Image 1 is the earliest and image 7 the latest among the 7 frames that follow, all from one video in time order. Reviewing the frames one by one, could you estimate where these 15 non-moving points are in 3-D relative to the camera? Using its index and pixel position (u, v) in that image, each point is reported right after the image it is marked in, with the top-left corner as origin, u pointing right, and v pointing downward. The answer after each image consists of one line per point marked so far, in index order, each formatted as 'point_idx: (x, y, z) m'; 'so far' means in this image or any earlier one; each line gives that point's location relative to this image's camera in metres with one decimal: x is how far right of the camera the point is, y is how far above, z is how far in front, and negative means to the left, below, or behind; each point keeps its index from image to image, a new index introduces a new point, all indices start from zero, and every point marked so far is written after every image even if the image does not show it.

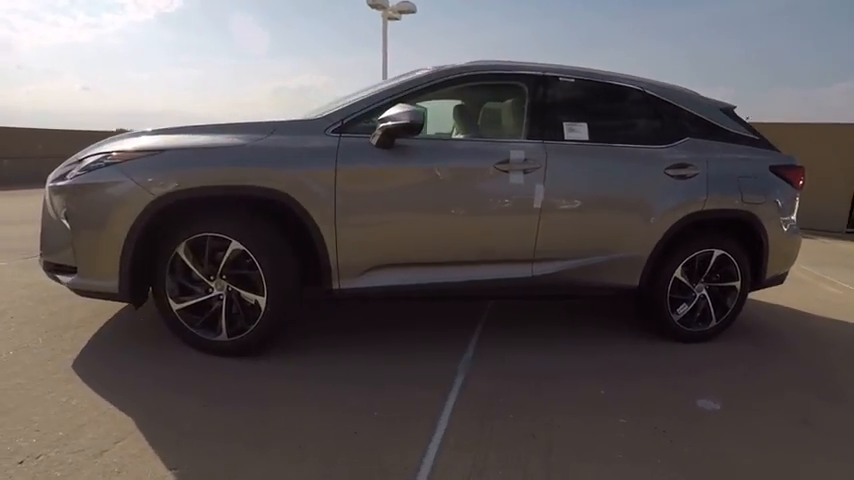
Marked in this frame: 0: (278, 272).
0: (-1.2, -0.3, +3.9) m
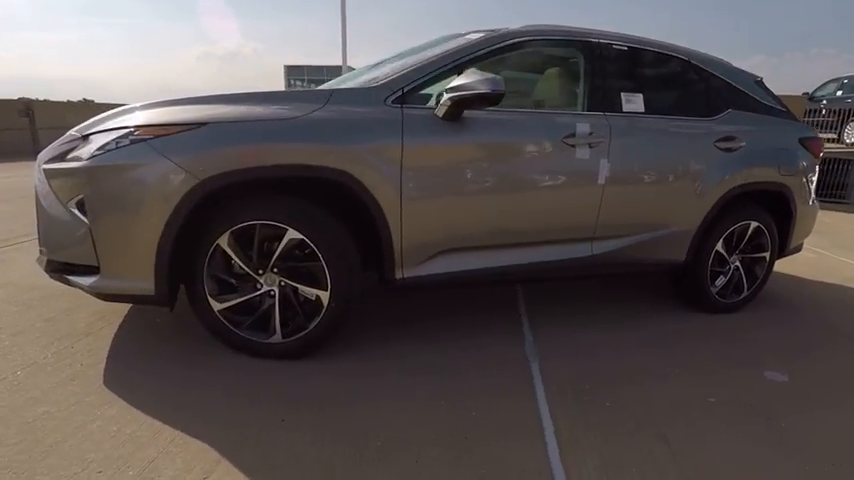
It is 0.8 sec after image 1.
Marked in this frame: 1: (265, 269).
0: (-0.6, -0.2, +3.5) m
1: (-1.2, -0.2, +3.5) m
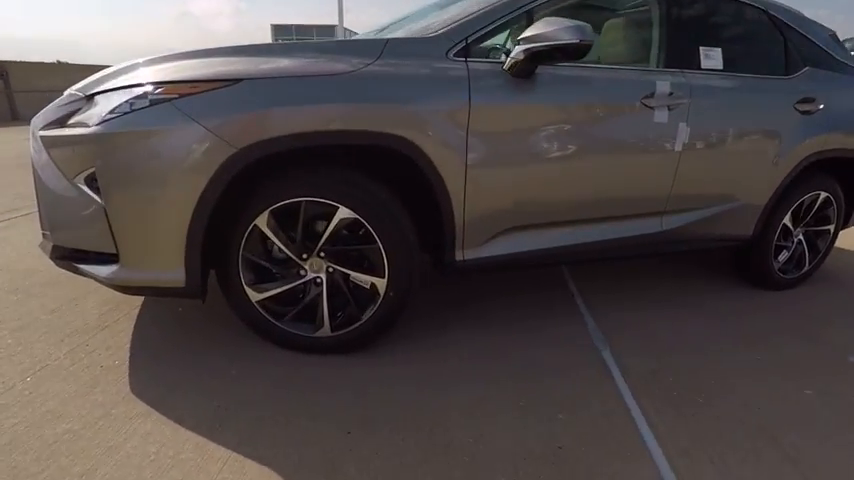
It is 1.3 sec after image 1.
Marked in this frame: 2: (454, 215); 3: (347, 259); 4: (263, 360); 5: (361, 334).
0: (-0.2, 0.0, +3.0) m
1: (-0.7, -0.1, +3.0) m
2: (+0.2, +0.2, +3.2) m
3: (-0.5, -0.1, +3.0) m
4: (-1.1, -0.8, +3.1) m
5: (-0.4, -0.6, +3.1) m
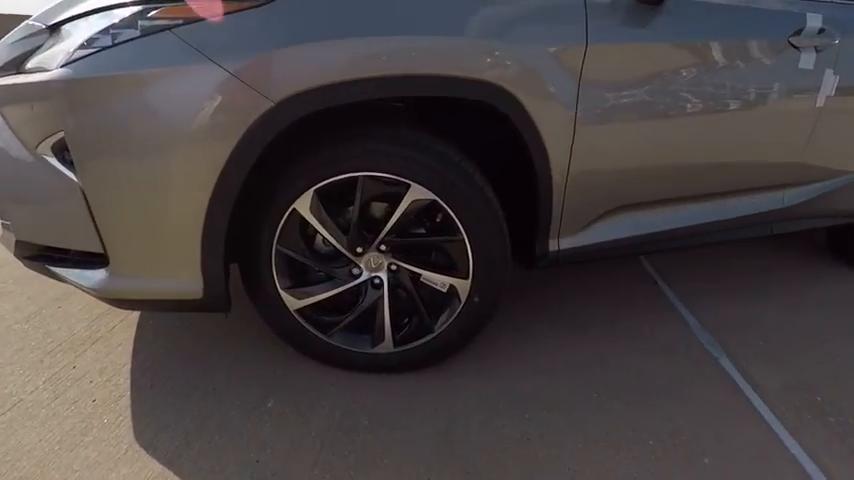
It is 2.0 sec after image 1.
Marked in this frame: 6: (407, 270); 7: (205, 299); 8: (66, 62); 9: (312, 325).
0: (+0.3, 0.0, +2.2) m
1: (-0.3, 0.0, +2.2) m
2: (+0.6, +0.2, +2.4) m
3: (-0.1, -0.1, +2.3) m
4: (-0.6, -0.7, +2.4) m
5: (0.0, -0.5, +2.4) m
6: (-0.1, -0.1, +2.3) m
7: (-1.0, -0.3, +2.1) m
8: (-1.4, +0.7, +1.8) m
9: (-0.6, -0.4, +2.4) m
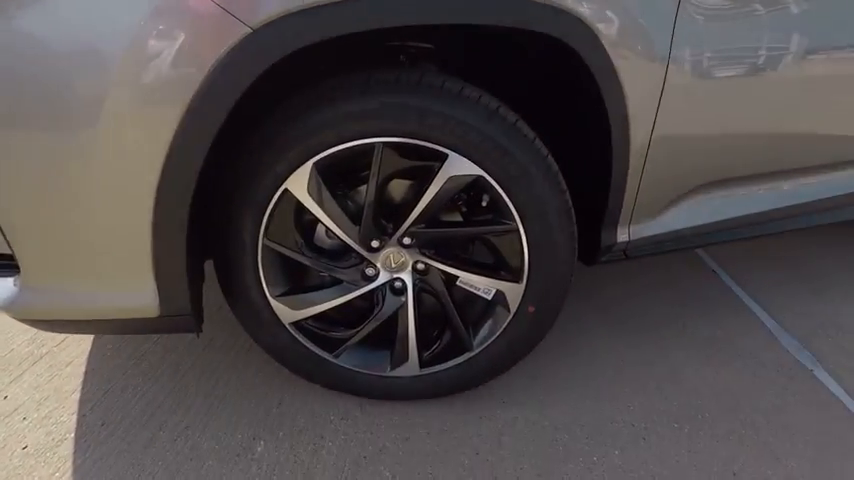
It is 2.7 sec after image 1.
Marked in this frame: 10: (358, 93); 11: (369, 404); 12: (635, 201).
0: (+0.4, +0.1, +1.7) m
1: (-0.1, 0.0, +1.7) m
2: (+0.8, +0.3, +1.8) m
3: (+0.1, 0.0, +1.7) m
4: (-0.5, -0.7, +1.8) m
5: (+0.2, -0.5, +1.8) m
6: (0.0, -0.1, +1.7) m
7: (-0.9, -0.2, +1.5) m
8: (-1.3, +0.7, +1.2) m
9: (-0.4, -0.4, +1.8) m
10: (-0.2, +0.5, +1.5) m
11: (-0.2, -0.7, +1.9) m
12: (+0.8, +0.1, +1.9) m
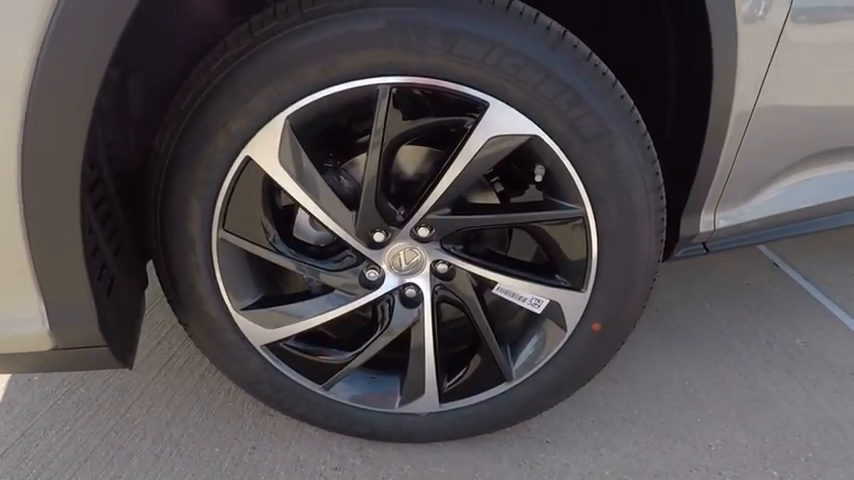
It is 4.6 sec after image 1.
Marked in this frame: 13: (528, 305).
0: (+0.5, +0.1, +1.2) m
1: (-0.1, 0.0, +1.2) m
2: (+0.8, +0.3, +1.3) m
3: (+0.1, 0.0, +1.2) m
4: (-0.4, -0.7, +1.4) m
5: (+0.2, -0.5, +1.4) m
6: (+0.1, -0.1, +1.2) m
7: (-0.8, -0.2, +1.1) m
8: (-1.2, +0.7, +0.7) m
9: (-0.4, -0.4, +1.3) m
10: (-0.2, +0.5, +1.0) m
11: (-0.2, -0.6, +1.4) m
12: (+0.9, +0.2, +1.4) m
13: (+0.3, -0.2, +1.3) m
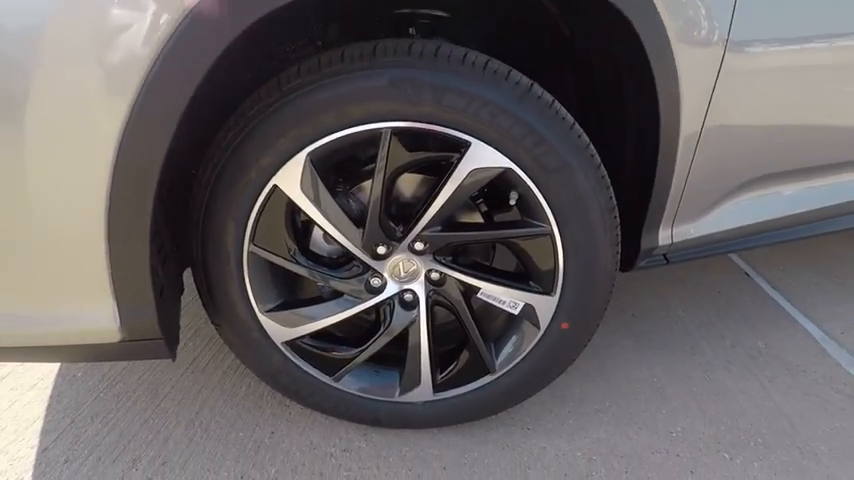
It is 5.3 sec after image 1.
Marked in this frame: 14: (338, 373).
0: (+0.5, 0.0, +1.4) m
1: (-0.1, 0.0, +1.4) m
2: (+0.8, +0.3, +1.6) m
3: (+0.1, 0.0, +1.5) m
4: (-0.4, -0.7, +1.6) m
5: (+0.2, -0.5, +1.6) m
6: (+0.1, -0.1, +1.5) m
7: (-0.8, -0.3, +1.3) m
8: (-1.2, +0.7, +1.0) m
9: (-0.4, -0.4, +1.5) m
10: (-0.2, +0.4, +1.2) m
11: (-0.2, -0.7, +1.6) m
12: (+0.9, +0.1, +1.7) m
13: (+0.2, -0.2, +1.5) m
14: (-0.3, -0.4, +1.6) m
